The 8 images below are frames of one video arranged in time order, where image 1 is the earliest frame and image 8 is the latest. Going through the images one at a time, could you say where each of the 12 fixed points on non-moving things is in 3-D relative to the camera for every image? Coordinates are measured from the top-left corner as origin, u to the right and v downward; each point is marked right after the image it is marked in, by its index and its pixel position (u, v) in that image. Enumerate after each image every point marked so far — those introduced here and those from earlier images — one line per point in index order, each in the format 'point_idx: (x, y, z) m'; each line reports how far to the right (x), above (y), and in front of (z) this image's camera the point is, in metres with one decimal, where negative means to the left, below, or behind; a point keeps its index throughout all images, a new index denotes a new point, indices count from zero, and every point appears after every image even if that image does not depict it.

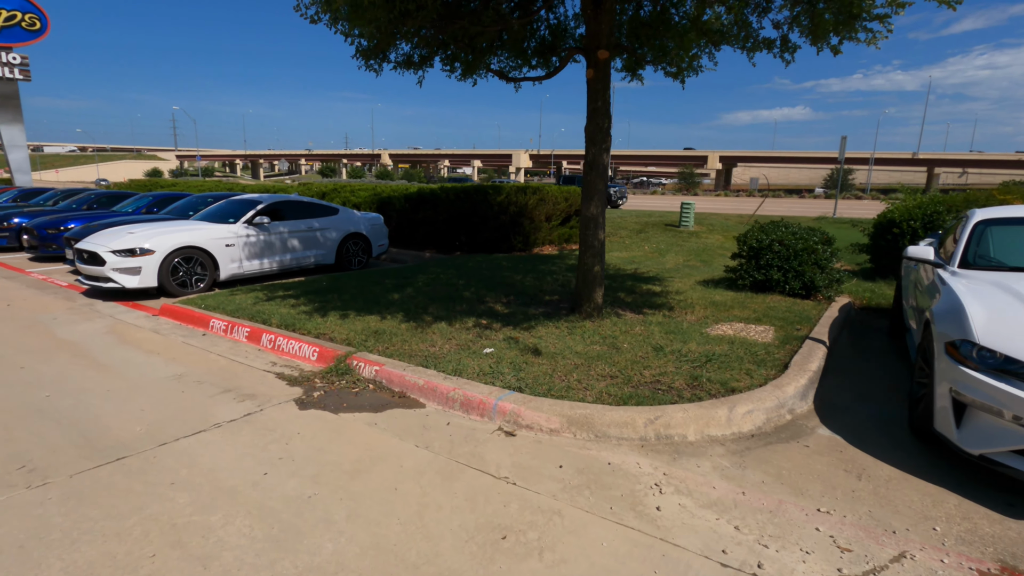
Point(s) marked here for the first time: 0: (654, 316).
0: (+1.7, -0.3, +6.5) m
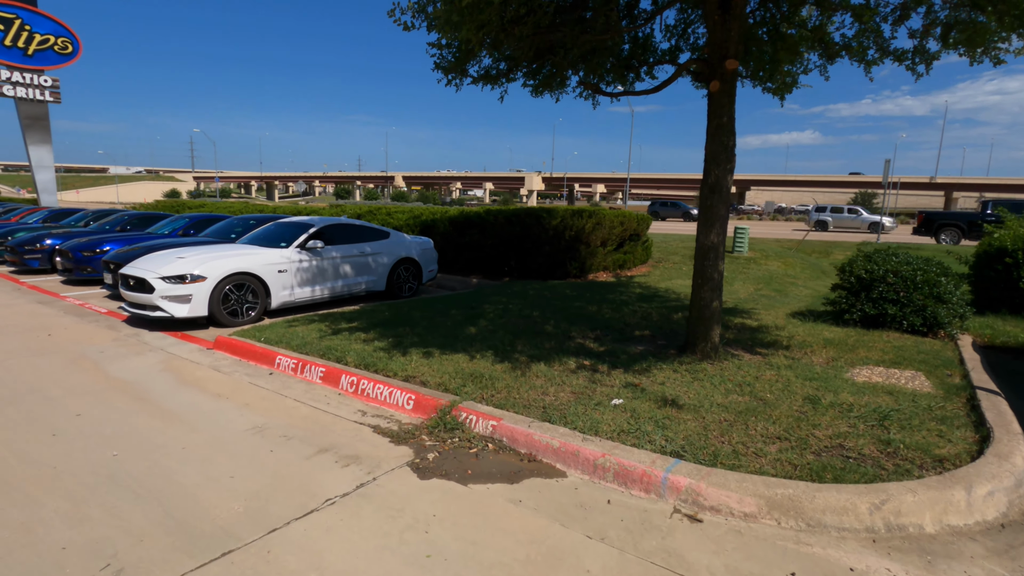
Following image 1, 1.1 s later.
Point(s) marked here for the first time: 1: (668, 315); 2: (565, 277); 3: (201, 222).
0: (+2.8, -0.7, +5.8) m
1: (+2.4, -0.4, +8.2) m
2: (+1.2, +0.2, +12.0) m
3: (-7.9, +1.7, +13.5) m
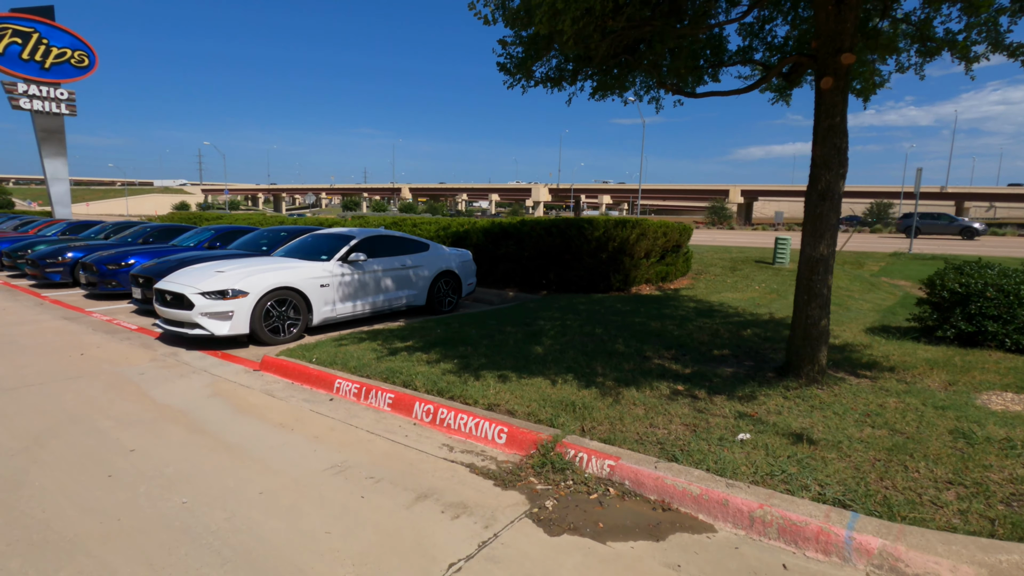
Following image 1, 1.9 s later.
0: (+3.7, -0.9, +5.2) m
1: (+3.2, -0.6, +7.7) m
2: (+2.1, -0.1, +11.5) m
3: (-7.0, +1.3, +13.1) m
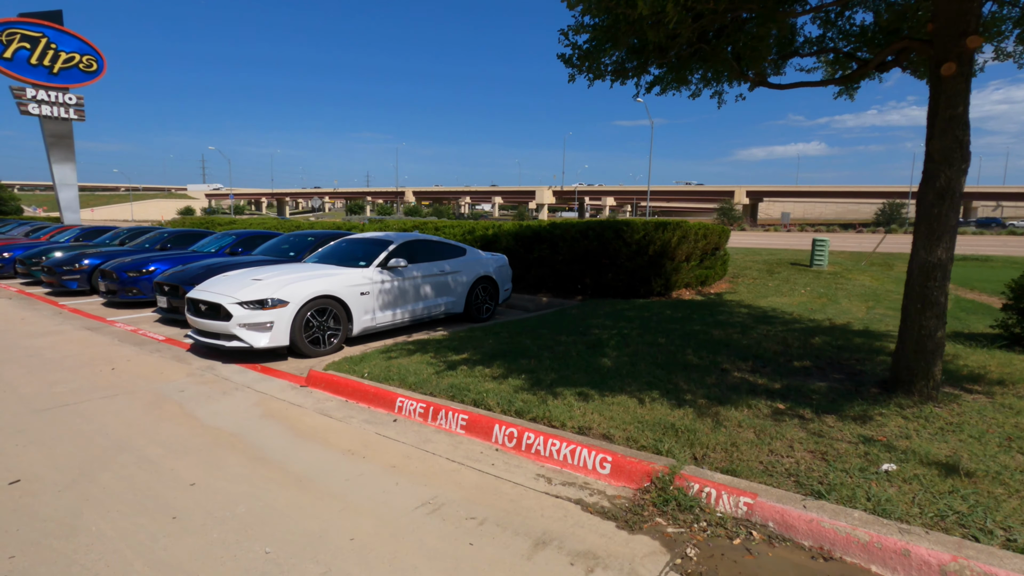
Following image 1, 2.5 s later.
0: (+4.4, -1.0, +4.8) m
1: (+4.0, -0.7, +7.2) m
2: (+2.8, -0.2, +11.0) m
3: (-6.3, +1.2, +12.7) m
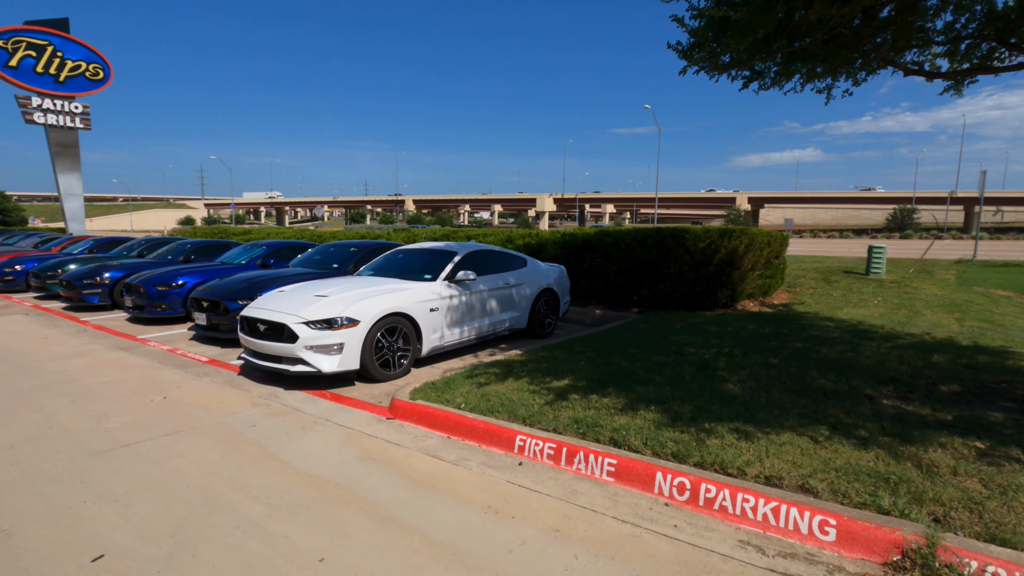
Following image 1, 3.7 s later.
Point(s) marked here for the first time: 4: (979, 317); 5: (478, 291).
0: (+5.5, -1.1, +4.1) m
1: (+5.0, -0.8, +6.5) m
2: (+3.9, -0.4, +10.4) m
3: (-5.2, +0.9, +12.0) m
4: (+8.1, -0.5, +9.2) m
5: (-0.5, 0.0, +7.6) m
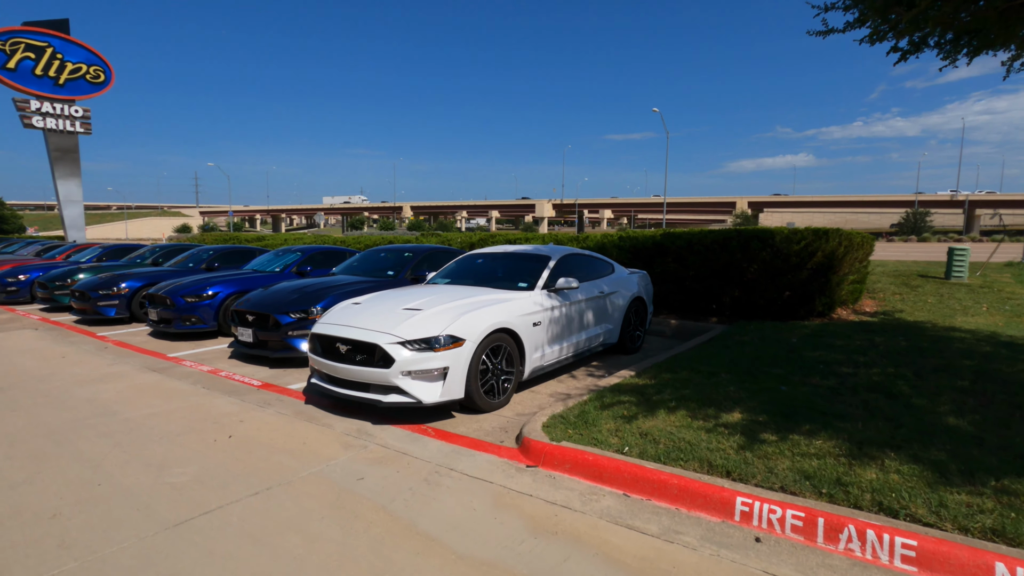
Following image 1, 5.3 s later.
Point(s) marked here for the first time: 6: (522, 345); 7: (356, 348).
0: (+6.8, -1.1, +3.1) m
1: (+6.3, -0.9, +5.5) m
2: (+5.2, -0.5, +9.4) m
3: (-4.0, +0.7, +10.9) m
4: (+9.3, -0.6, +8.2) m
5: (+0.8, -0.2, +6.6) m
6: (+0.1, -0.6, +5.7) m
7: (-1.5, -0.6, +5.1) m
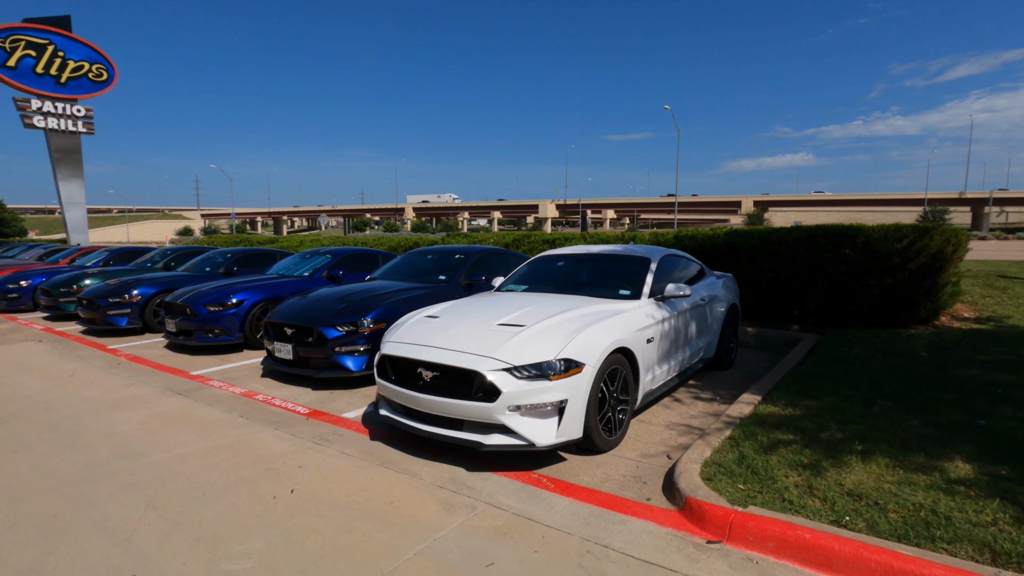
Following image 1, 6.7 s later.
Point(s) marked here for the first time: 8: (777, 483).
0: (+7.8, -1.2, +2.0) m
1: (+7.3, -1.0, +4.5) m
2: (+6.1, -0.6, +8.3) m
3: (-3.0, +0.5, +9.9) m
4: (+10.3, -0.6, +7.2) m
5: (+1.8, -0.2, +5.5) m
6: (+1.1, -0.7, +4.6) m
7: (-0.5, -0.7, +4.0) m
8: (+1.6, -1.2, +3.4) m
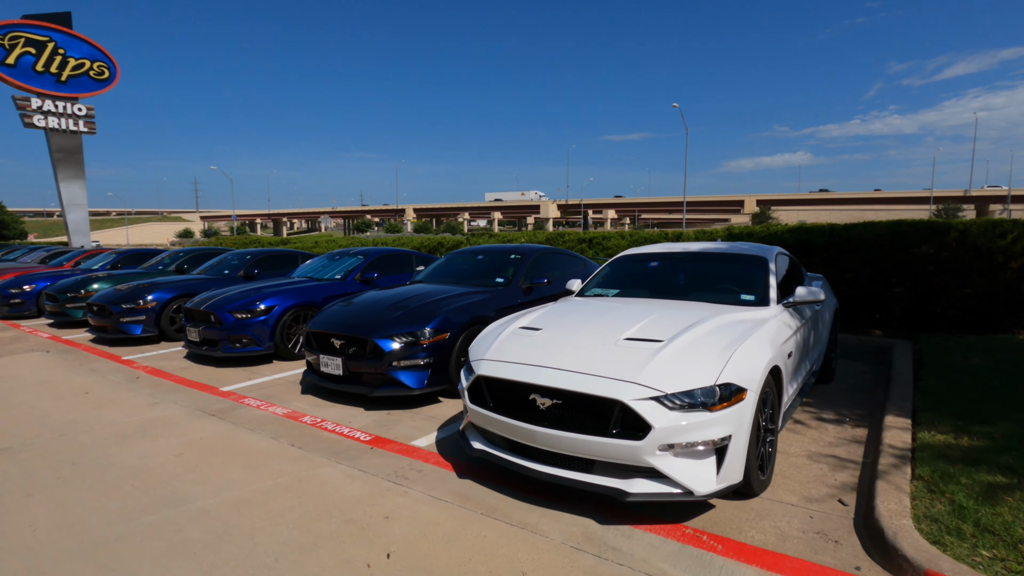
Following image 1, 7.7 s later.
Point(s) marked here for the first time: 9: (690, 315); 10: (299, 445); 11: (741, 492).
0: (+8.6, -1.2, +1.2) m
1: (+8.2, -1.0, +3.7) m
2: (+7.0, -0.6, +7.5) m
3: (-2.2, +0.5, +9.1) m
4: (+11.2, -0.6, +6.4) m
5: (+2.6, -0.3, +4.7) m
6: (+1.9, -0.7, +3.8) m
7: (+0.3, -0.7, +3.2) m
8: (+2.5, -1.3, +2.6) m
9: (+1.3, -0.2, +3.8) m
10: (-1.8, -1.4, +4.6) m
11: (+1.4, -1.3, +3.4) m
